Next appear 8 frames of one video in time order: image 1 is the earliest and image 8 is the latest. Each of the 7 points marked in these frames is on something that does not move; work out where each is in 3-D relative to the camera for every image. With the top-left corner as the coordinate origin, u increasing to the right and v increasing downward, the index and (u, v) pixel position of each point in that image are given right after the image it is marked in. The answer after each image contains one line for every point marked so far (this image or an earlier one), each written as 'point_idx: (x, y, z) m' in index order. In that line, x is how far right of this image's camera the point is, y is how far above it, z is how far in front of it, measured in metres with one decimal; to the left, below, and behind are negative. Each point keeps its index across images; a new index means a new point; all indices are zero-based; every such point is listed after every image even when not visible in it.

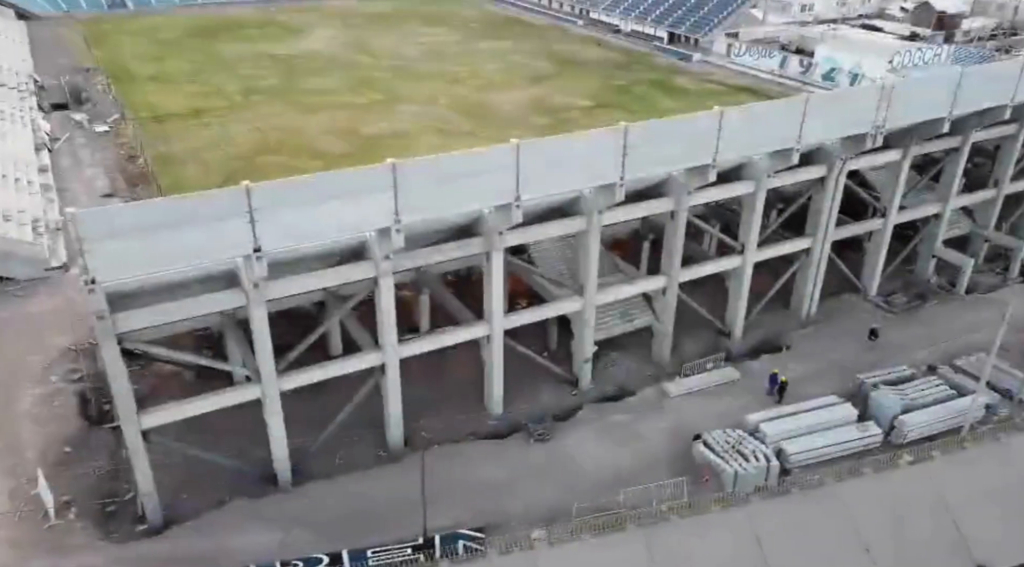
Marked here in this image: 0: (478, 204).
0: (-0.8, +1.7, +18.9) m
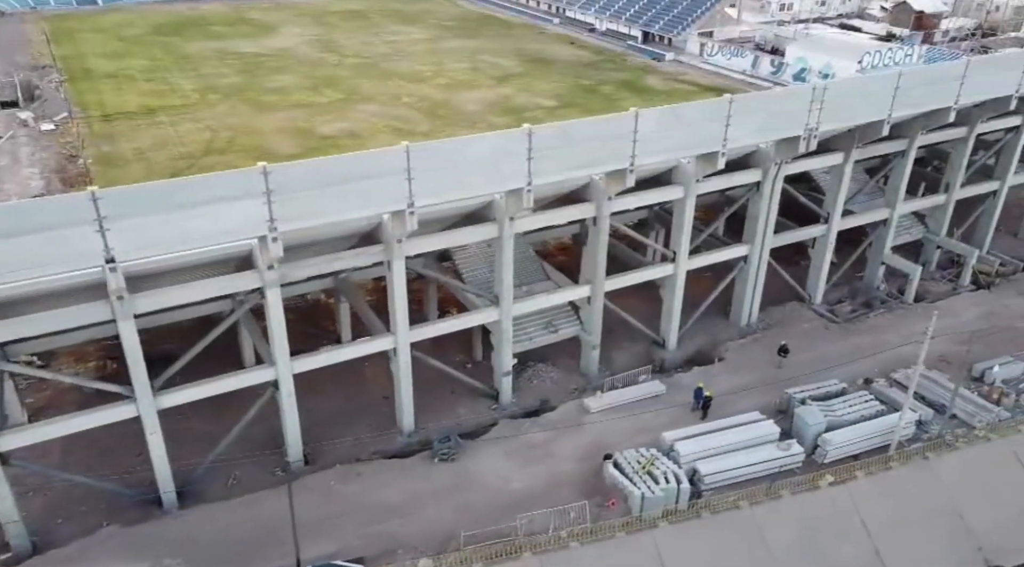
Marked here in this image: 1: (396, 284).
0: (-3.0, +1.5, +17.8) m
1: (-2.6, 0.0, +20.0) m
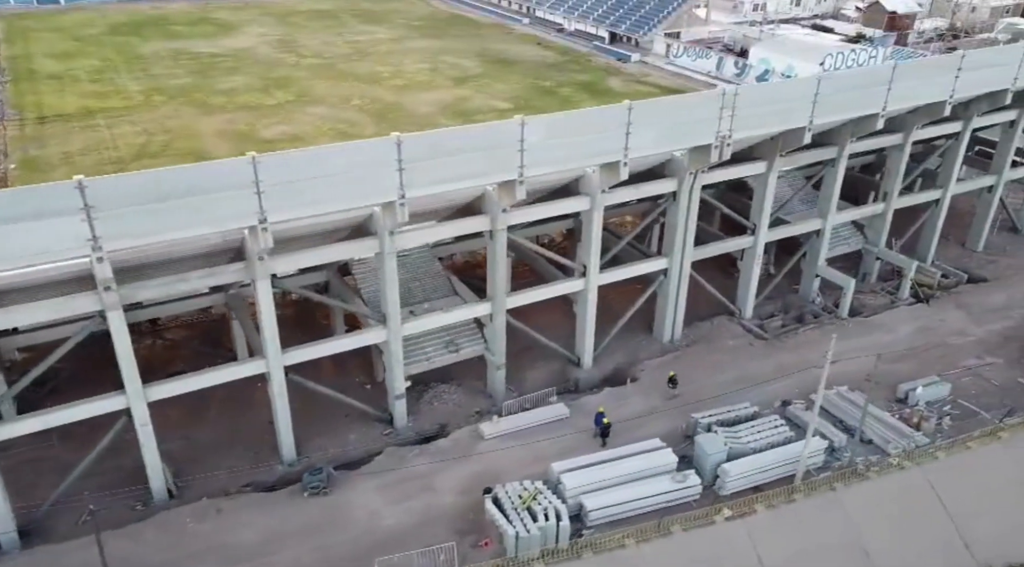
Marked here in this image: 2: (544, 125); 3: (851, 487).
0: (-5.6, +1.0, +16.4) m
1: (-5.2, -0.5, +18.6) m
2: (+0.7, +3.4, +19.3) m
3: (+7.4, -4.4, +19.4) m
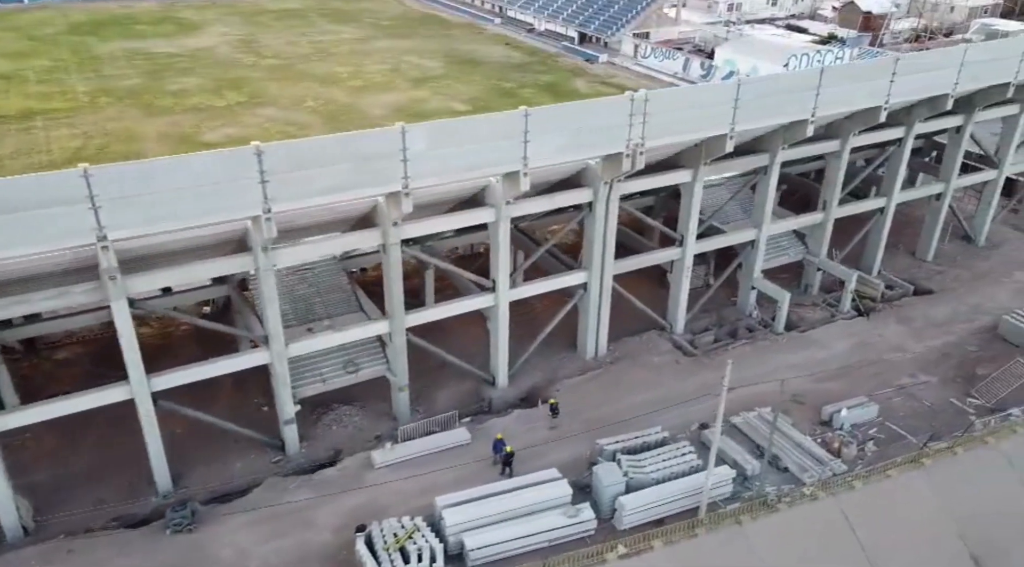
0: (-7.9, +0.6, +15.1) m
1: (-7.5, -0.9, +17.3) m
2: (-1.7, +3.0, +18.0) m
3: (+5.0, -4.8, +18.1) m
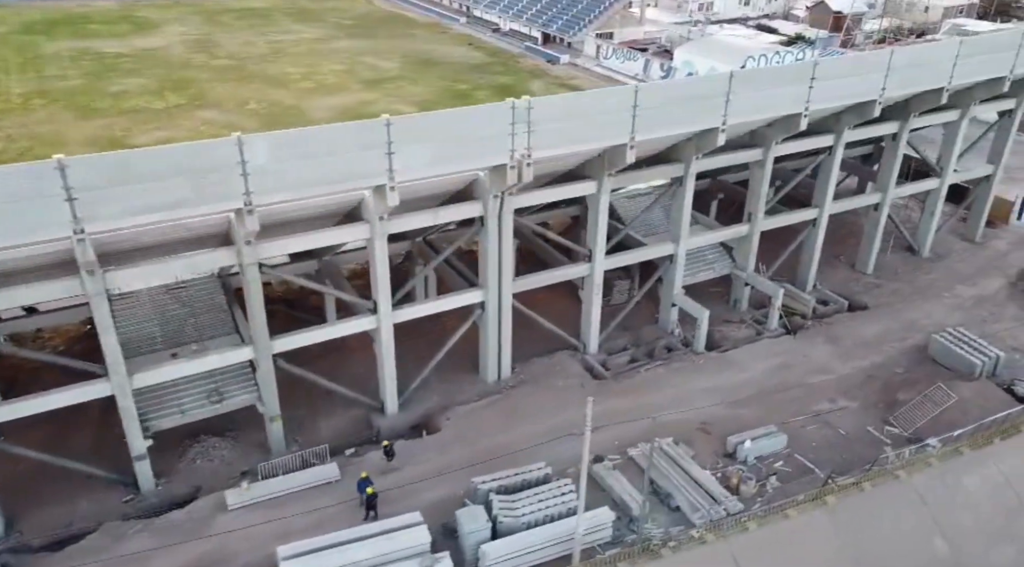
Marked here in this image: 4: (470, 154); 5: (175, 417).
0: (-10.6, +0.1, +13.4) m
1: (-10.2, -1.4, +15.6) m
2: (-4.4, +2.5, +16.3) m
3: (+2.3, -5.3, +16.6) m
4: (-0.9, +2.7, +18.7) m
5: (-7.3, -2.9, +19.5) m
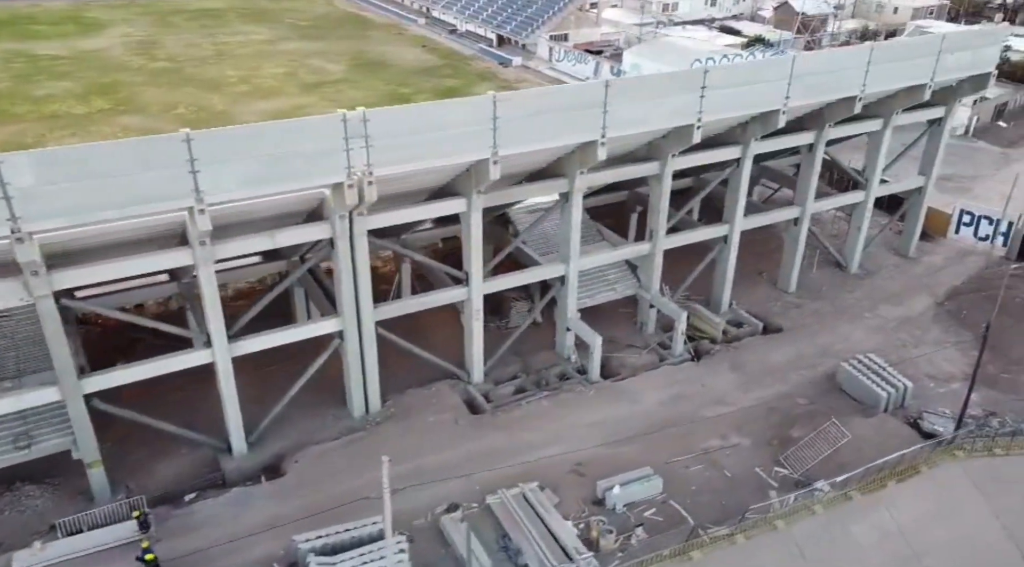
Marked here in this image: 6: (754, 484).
0: (-13.7, -0.5, +11.4) m
1: (-13.4, -2.0, +13.6) m
2: (-7.6, +1.9, +14.4) m
3: (-0.8, -6.0, +14.7) m
4: (-4.1, +2.1, +16.8) m
5: (-10.5, -3.6, +17.5) m
6: (+5.3, -4.4, +19.5) m
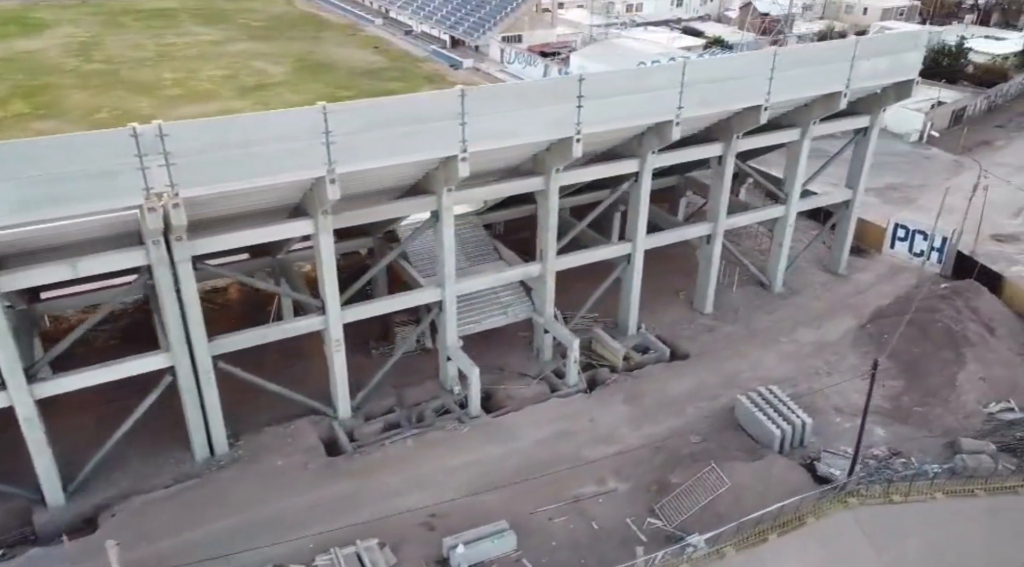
0: (-16.8, -1.2, +9.3) m
1: (-16.4, -2.7, +11.5) m
2: (-10.6, +1.2, +12.4) m
3: (-3.9, -6.6, +12.7) m
4: (-7.2, +1.5, +14.8) m
5: (-13.6, -4.2, +15.4) m
6: (+2.2, -5.0, +17.6) m
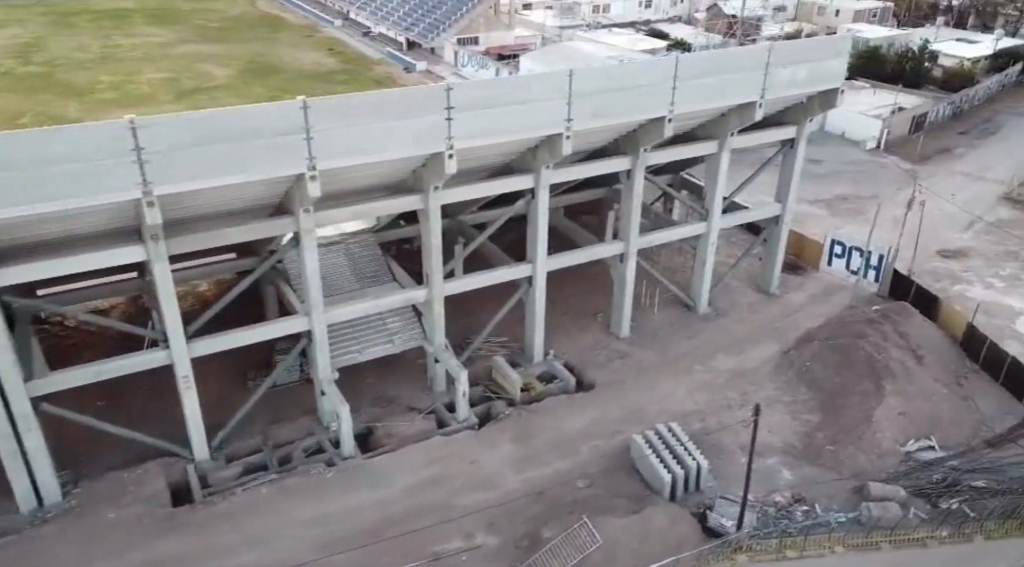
0: (-19.4, -1.8, +7.3) m
1: (-19.1, -3.3, +9.5) m
2: (-13.3, +0.6, +10.4) m
3: (-6.6, -7.2, +10.8) m
4: (-9.9, +0.8, +12.9) m
5: (-16.3, -4.8, +13.5) m
6: (-0.5, -5.6, +15.7) m
